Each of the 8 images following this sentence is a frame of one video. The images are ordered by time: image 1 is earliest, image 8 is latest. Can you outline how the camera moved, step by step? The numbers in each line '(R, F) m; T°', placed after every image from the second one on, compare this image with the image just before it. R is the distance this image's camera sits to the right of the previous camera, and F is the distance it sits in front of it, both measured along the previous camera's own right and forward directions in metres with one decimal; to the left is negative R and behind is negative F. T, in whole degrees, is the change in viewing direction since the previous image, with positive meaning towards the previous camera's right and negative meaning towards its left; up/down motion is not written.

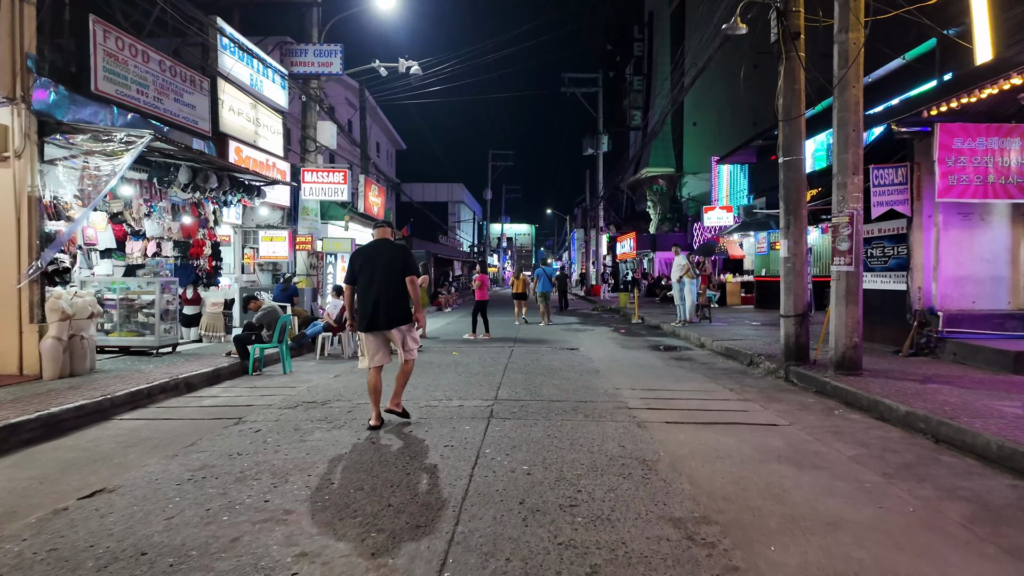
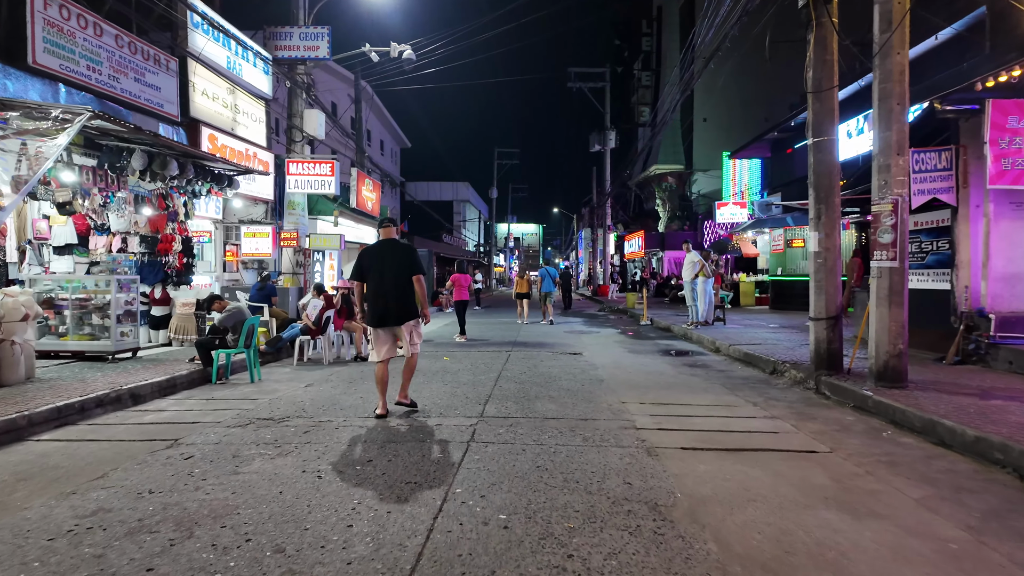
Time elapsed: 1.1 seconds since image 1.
(+0.2, +1.0) m; -1°
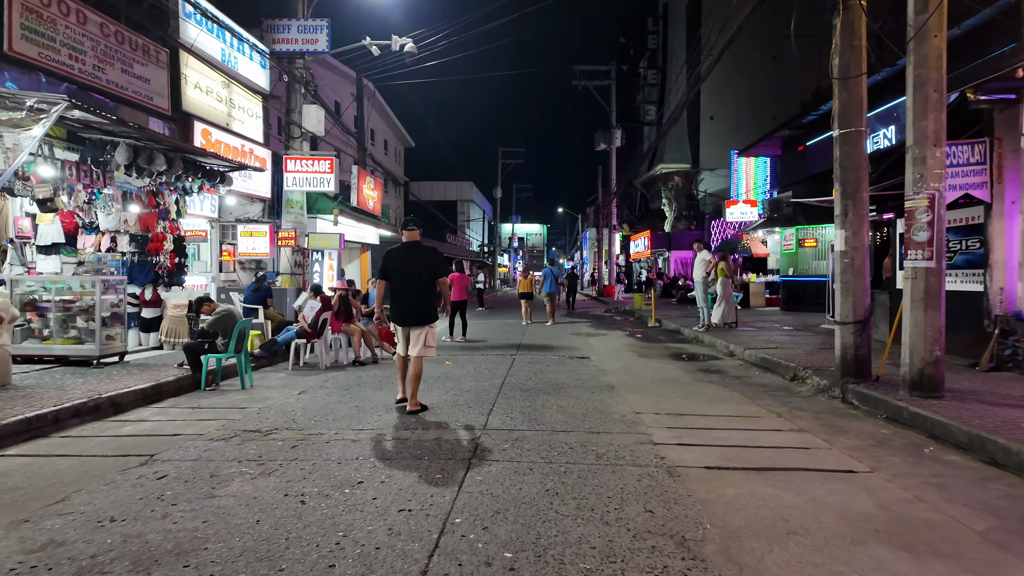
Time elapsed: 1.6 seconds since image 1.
(0.0, +0.4) m; 0°
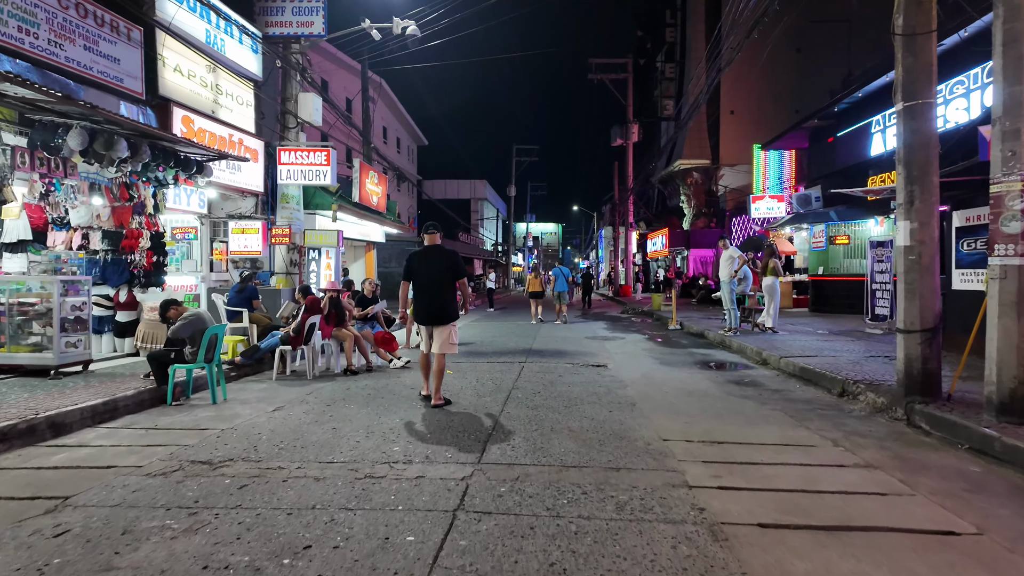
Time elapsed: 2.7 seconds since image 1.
(+0.1, +1.0) m; -1°
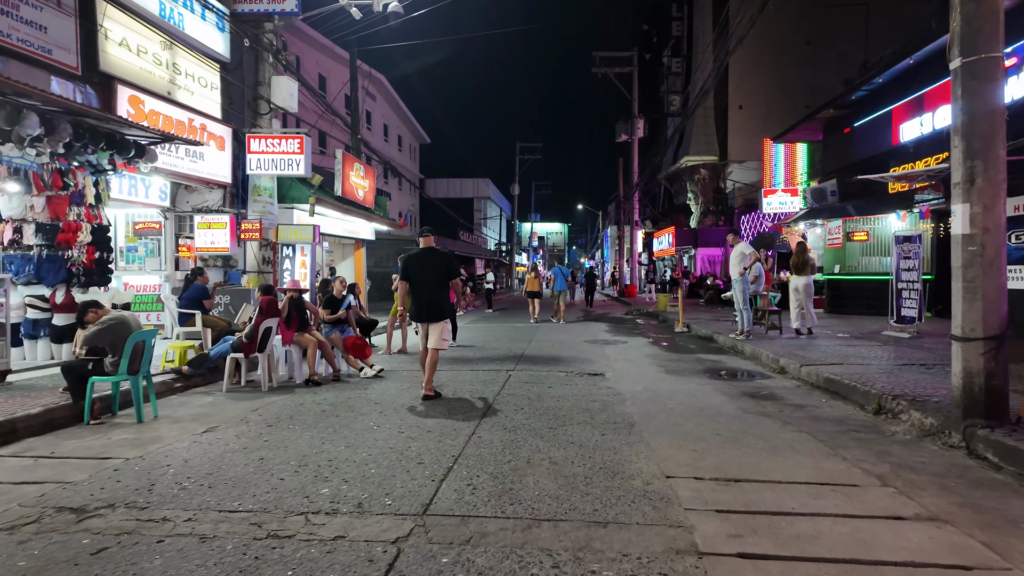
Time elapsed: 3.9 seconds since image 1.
(+0.3, +1.0) m; -1°
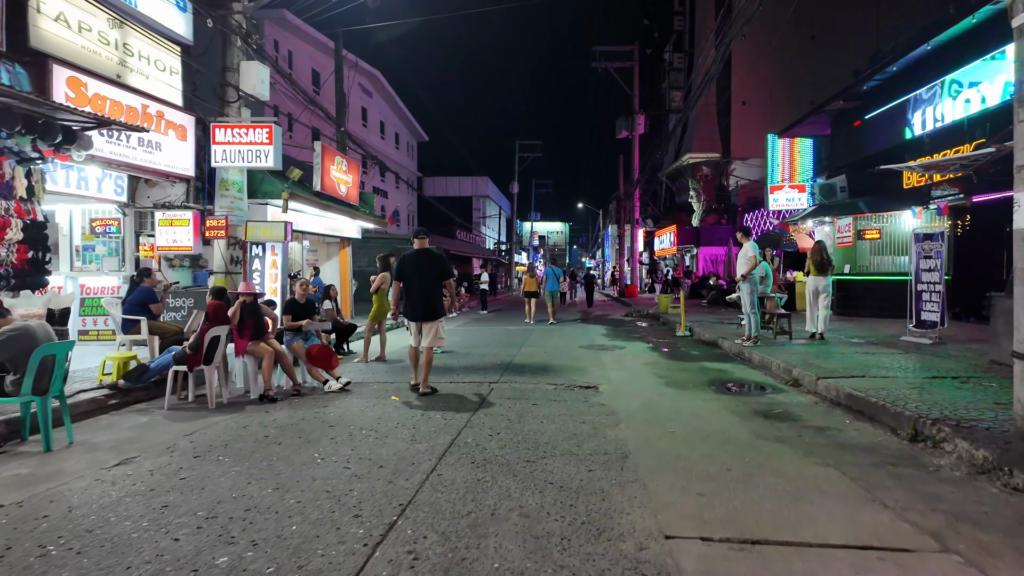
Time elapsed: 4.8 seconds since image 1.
(+0.2, +0.9) m; 0°
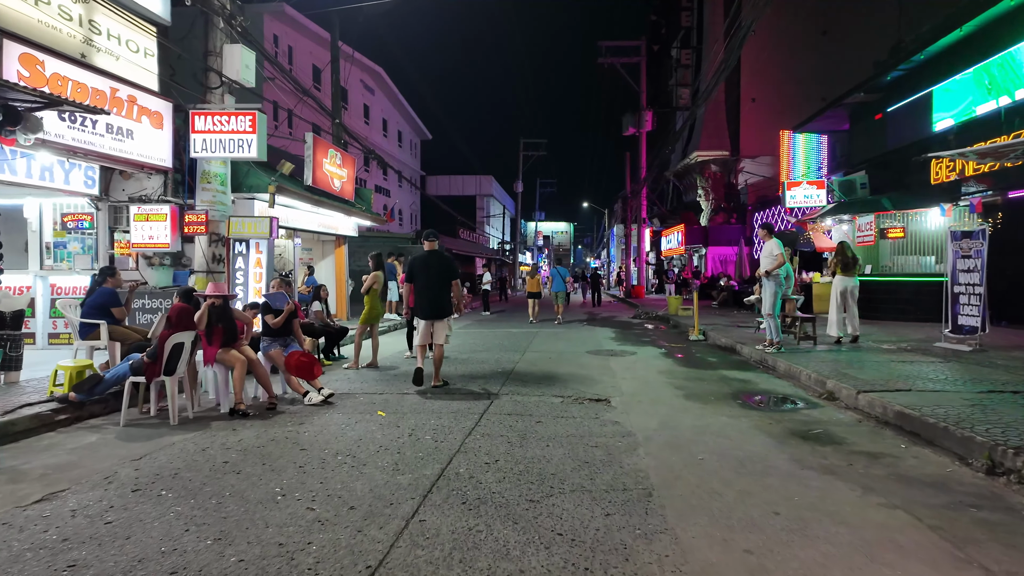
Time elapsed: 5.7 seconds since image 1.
(0.0, +0.8) m; 0°
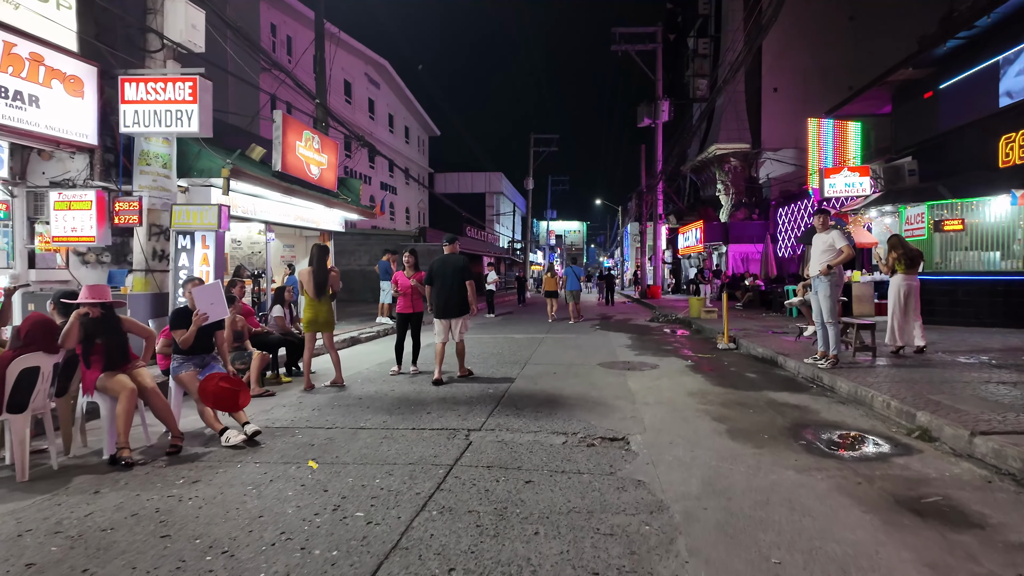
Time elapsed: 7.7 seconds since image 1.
(+0.2, +1.7) m; -1°
